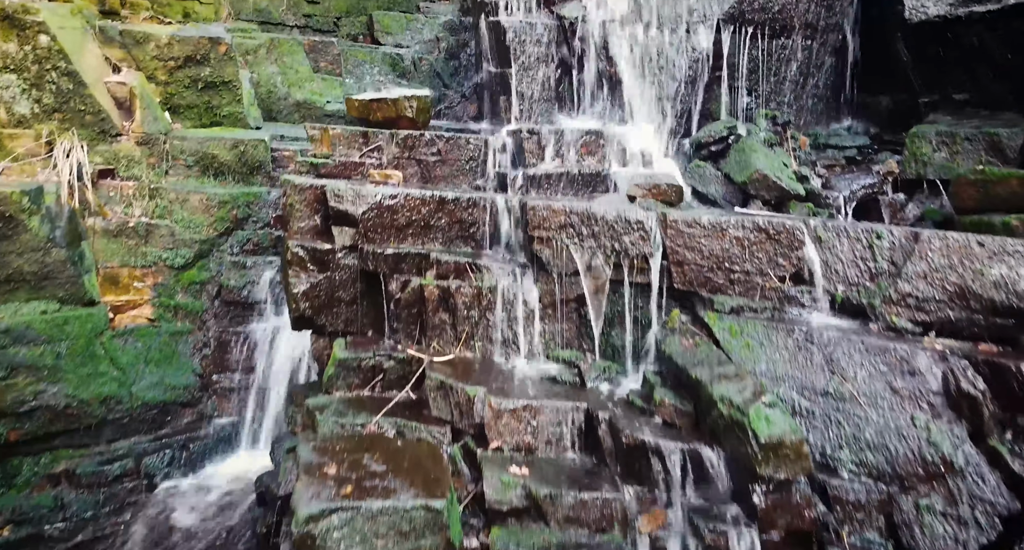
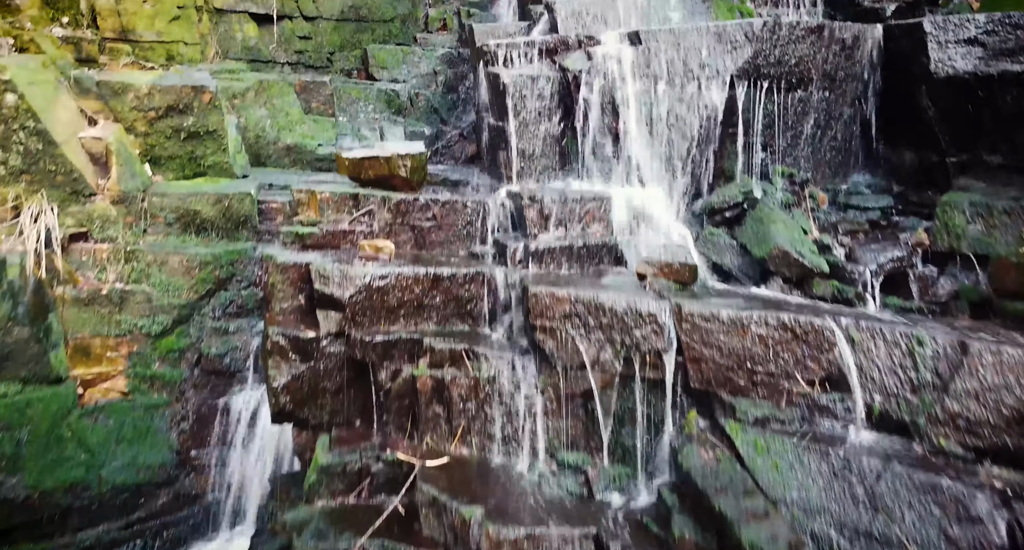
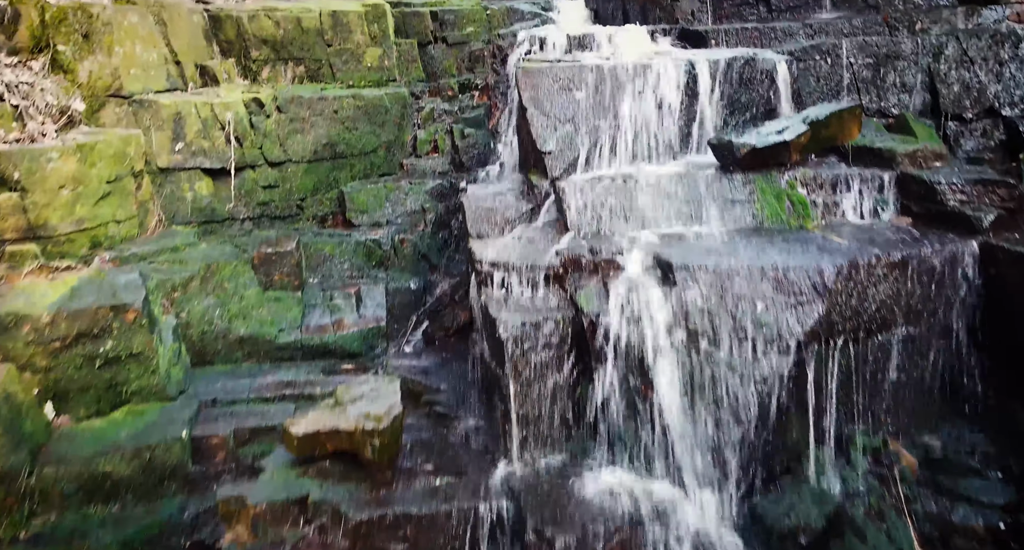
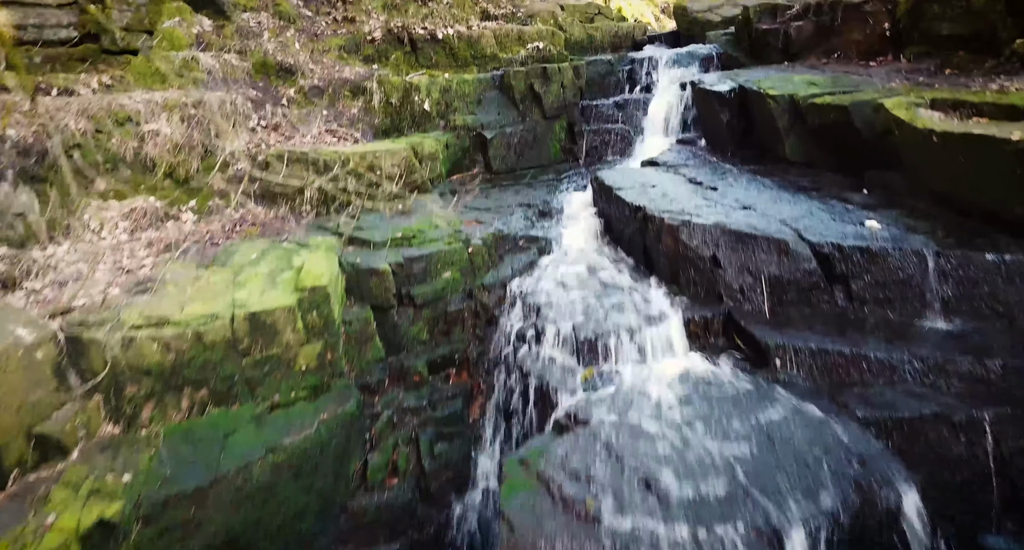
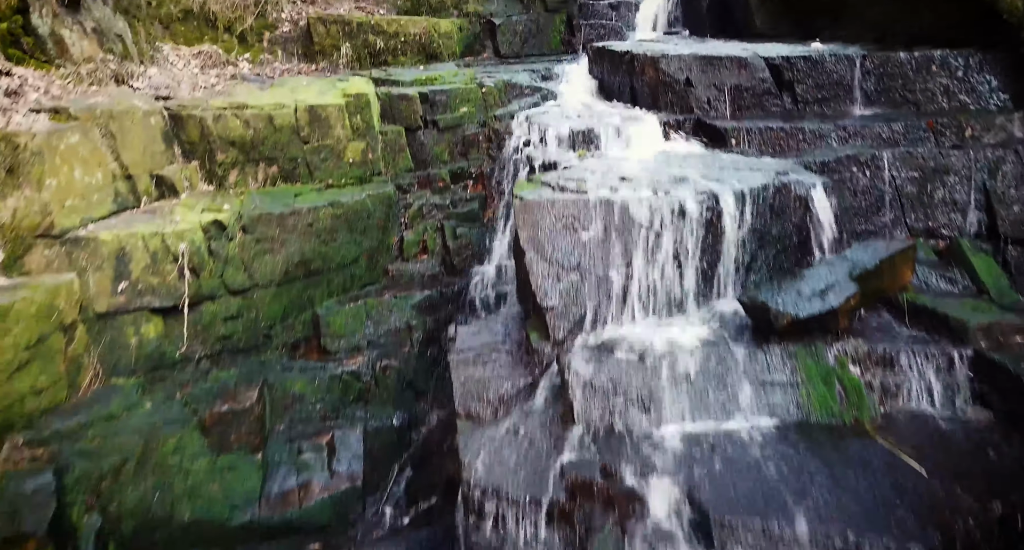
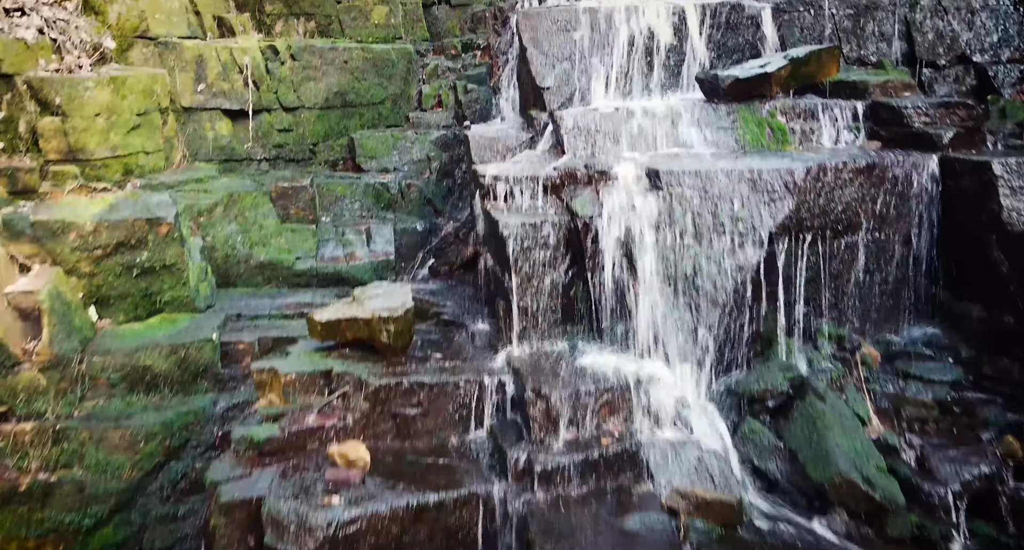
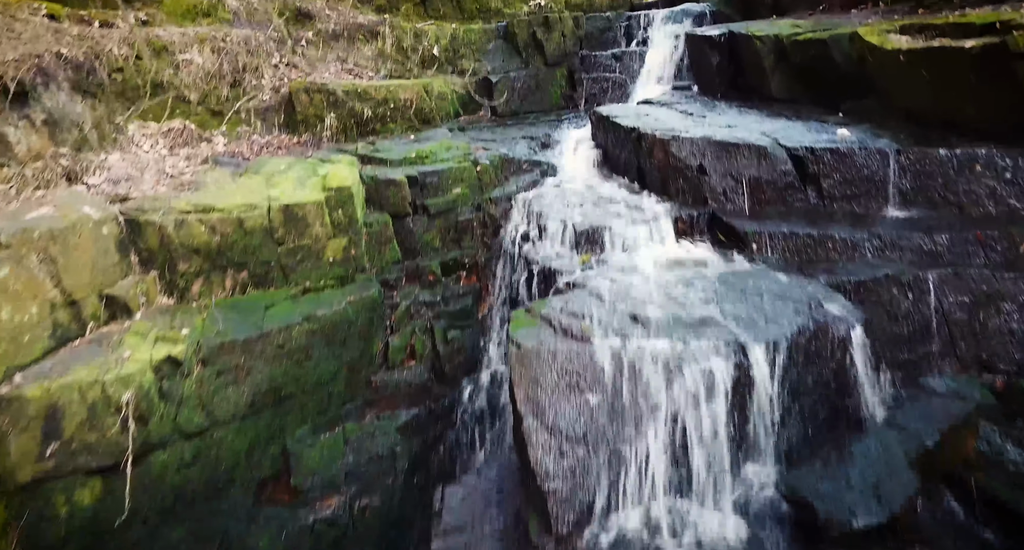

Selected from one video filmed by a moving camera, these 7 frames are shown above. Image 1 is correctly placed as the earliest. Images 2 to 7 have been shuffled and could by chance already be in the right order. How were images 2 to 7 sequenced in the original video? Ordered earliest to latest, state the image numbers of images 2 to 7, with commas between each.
2, 6, 3, 5, 7, 4
